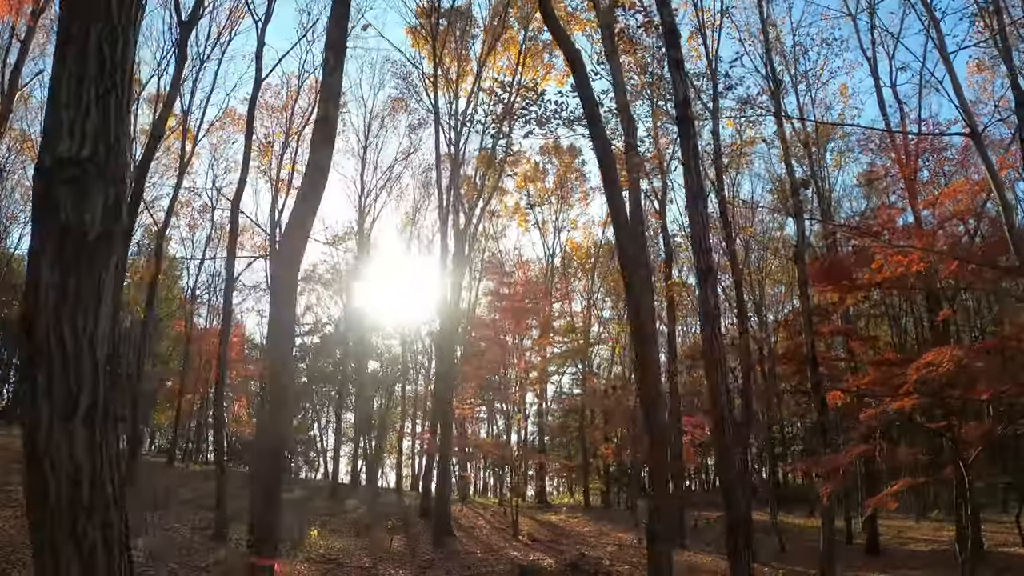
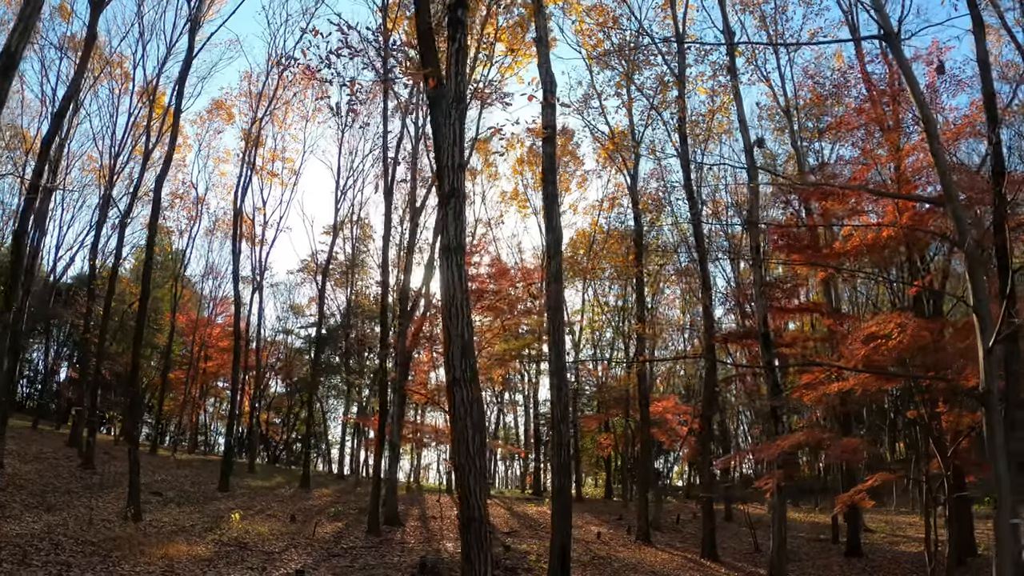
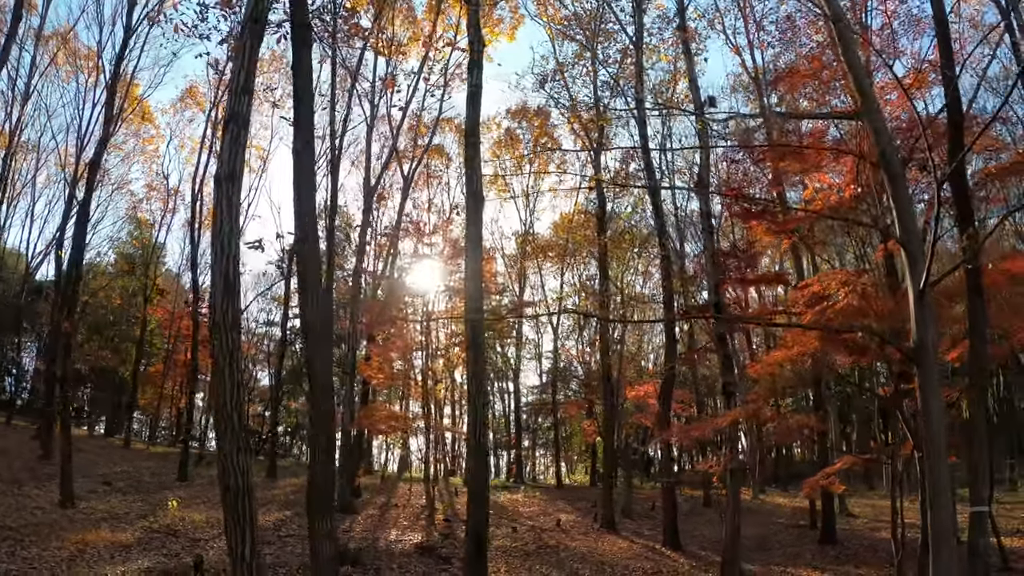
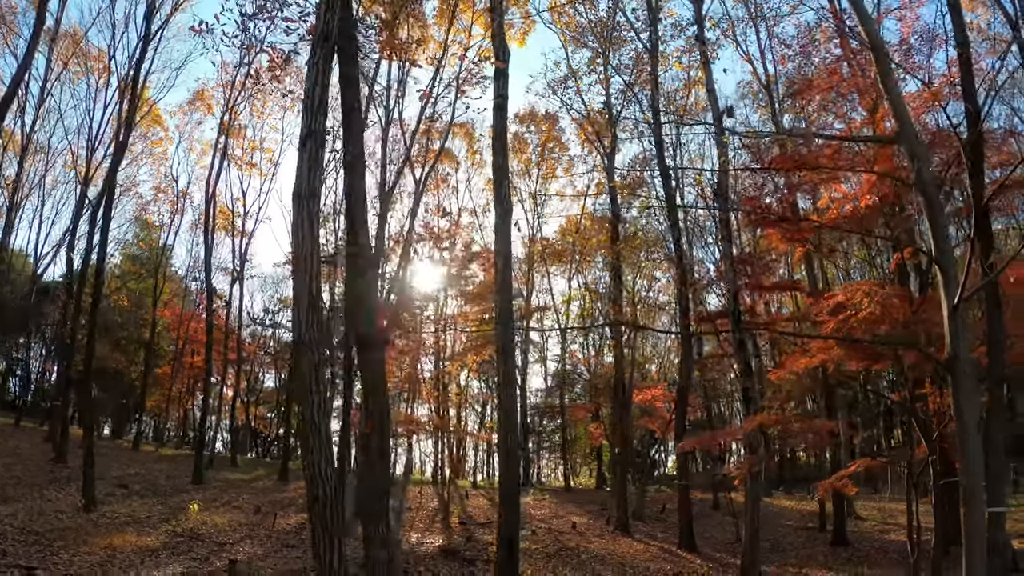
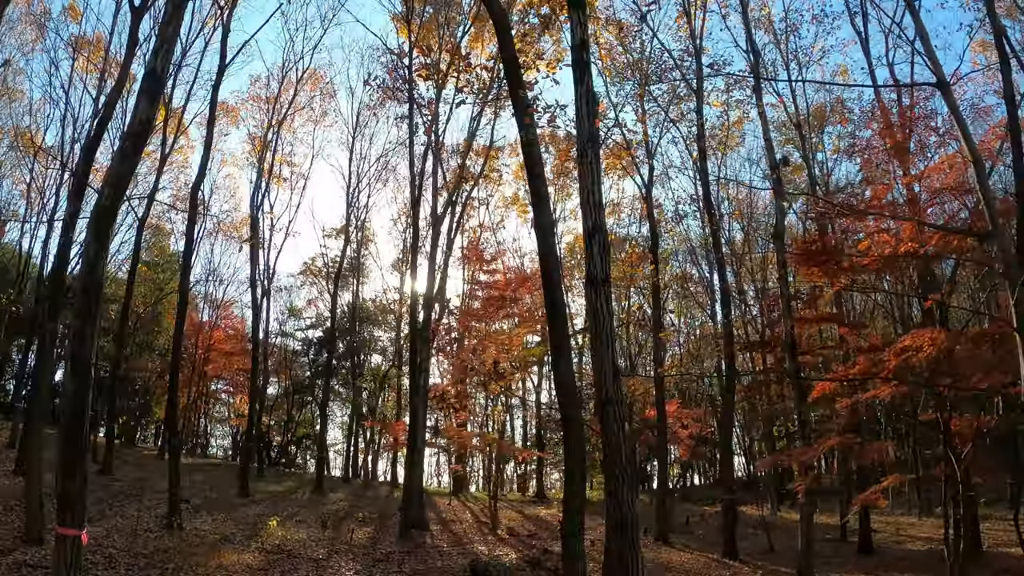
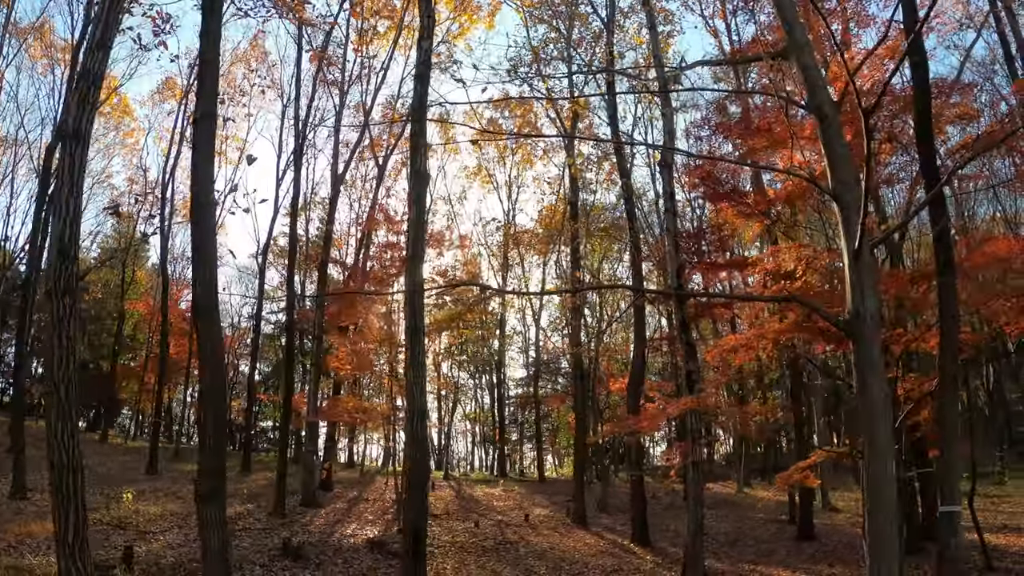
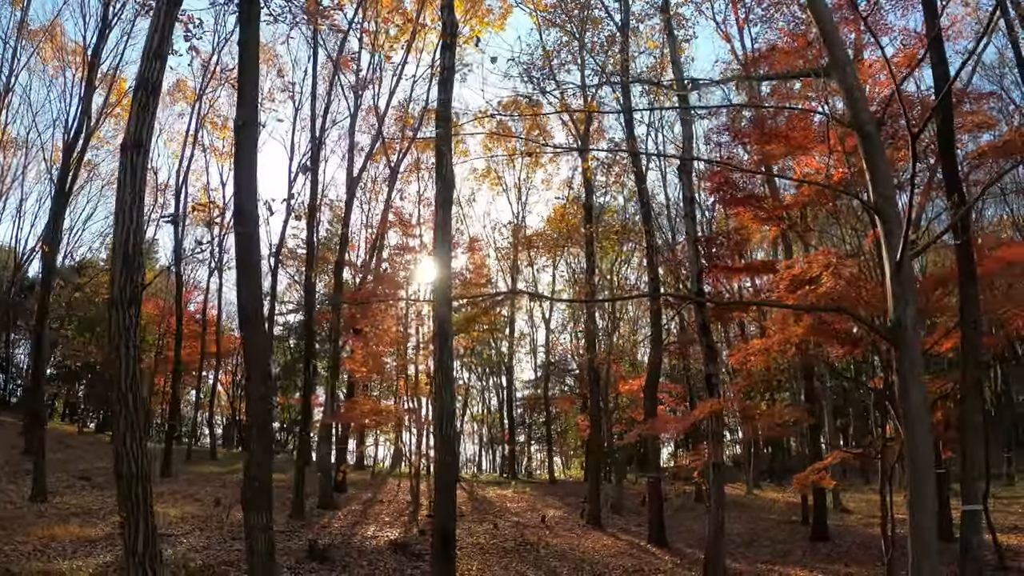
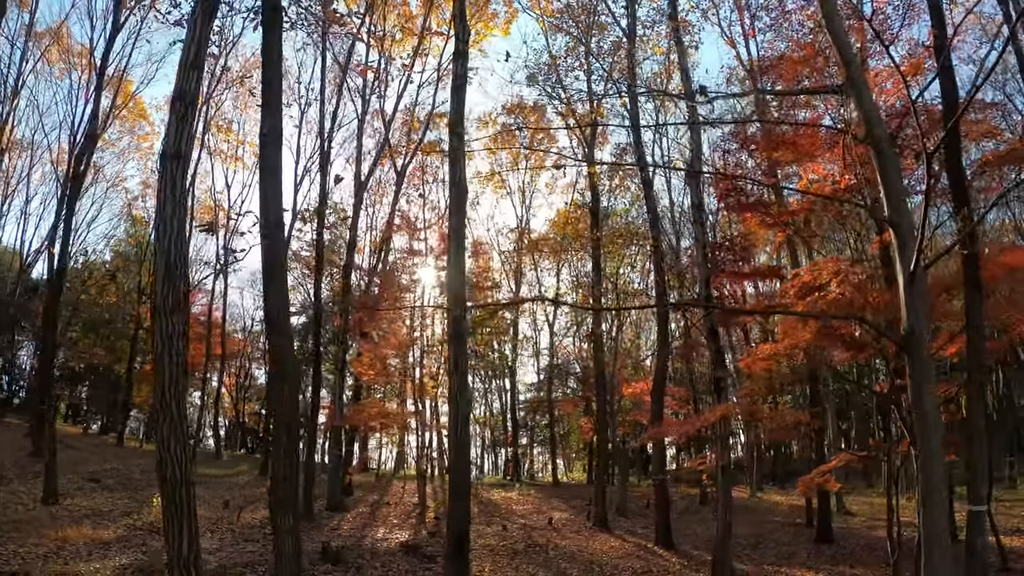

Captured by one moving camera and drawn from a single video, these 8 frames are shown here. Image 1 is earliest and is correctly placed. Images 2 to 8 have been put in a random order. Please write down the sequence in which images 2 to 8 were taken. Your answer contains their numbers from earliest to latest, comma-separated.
5, 2, 4, 3, 8, 7, 6
